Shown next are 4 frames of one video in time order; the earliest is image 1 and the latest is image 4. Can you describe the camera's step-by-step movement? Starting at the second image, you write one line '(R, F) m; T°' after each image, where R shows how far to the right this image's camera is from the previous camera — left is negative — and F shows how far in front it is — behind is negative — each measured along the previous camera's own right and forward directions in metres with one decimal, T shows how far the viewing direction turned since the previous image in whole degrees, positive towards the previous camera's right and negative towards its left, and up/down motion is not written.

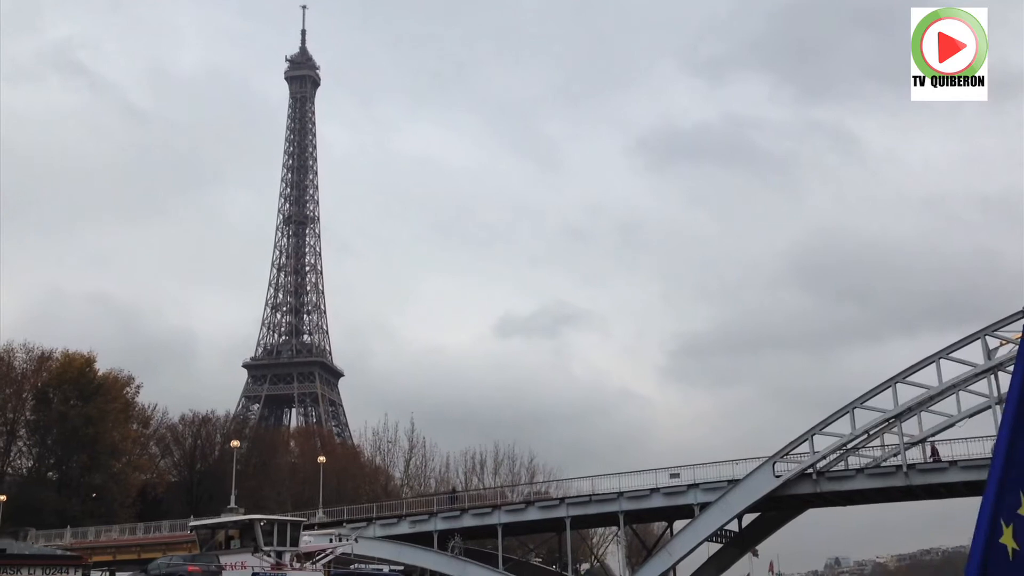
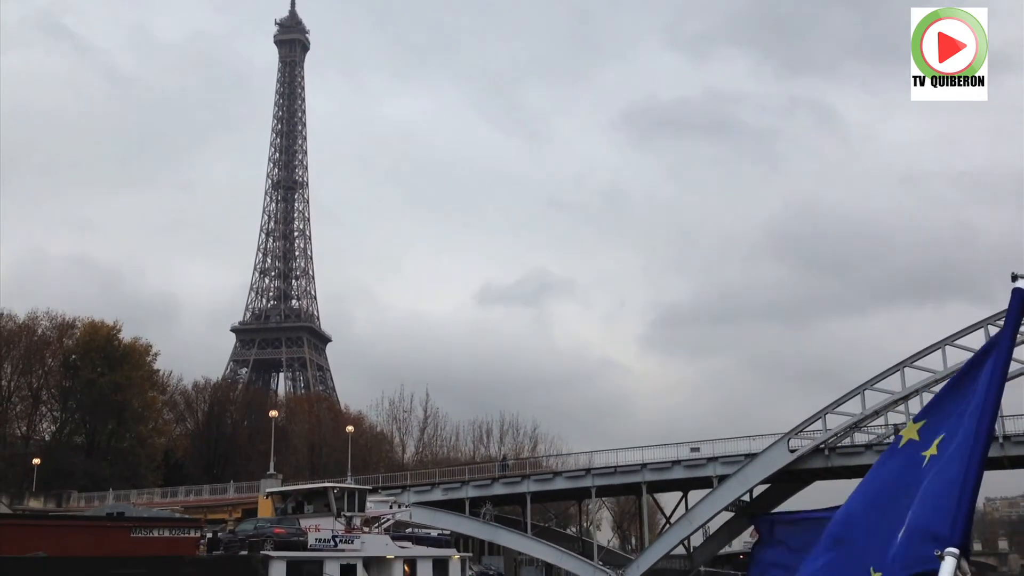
(-1.9, -2.3) m; +1°
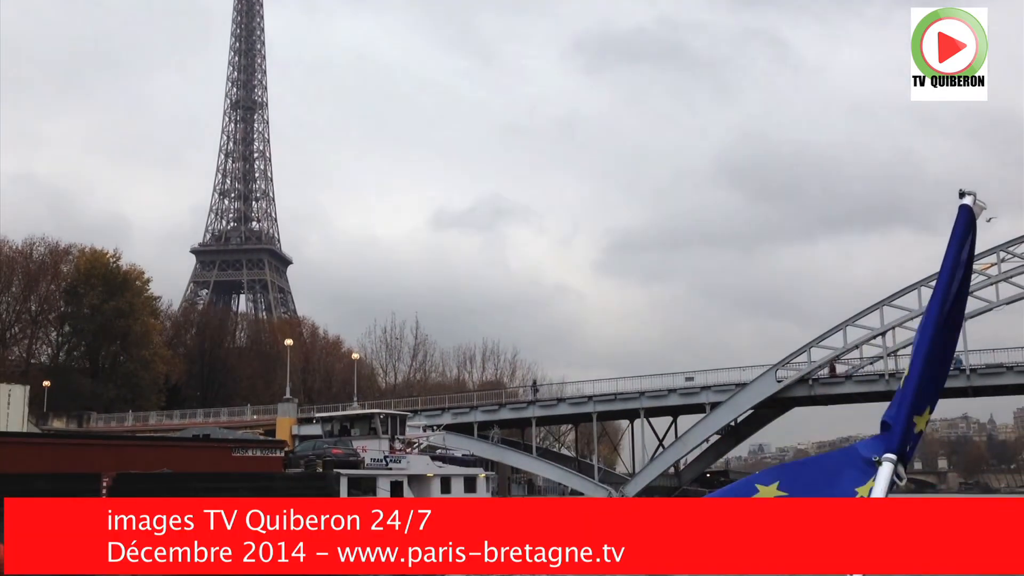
(-2.2, -2.7) m; +3°
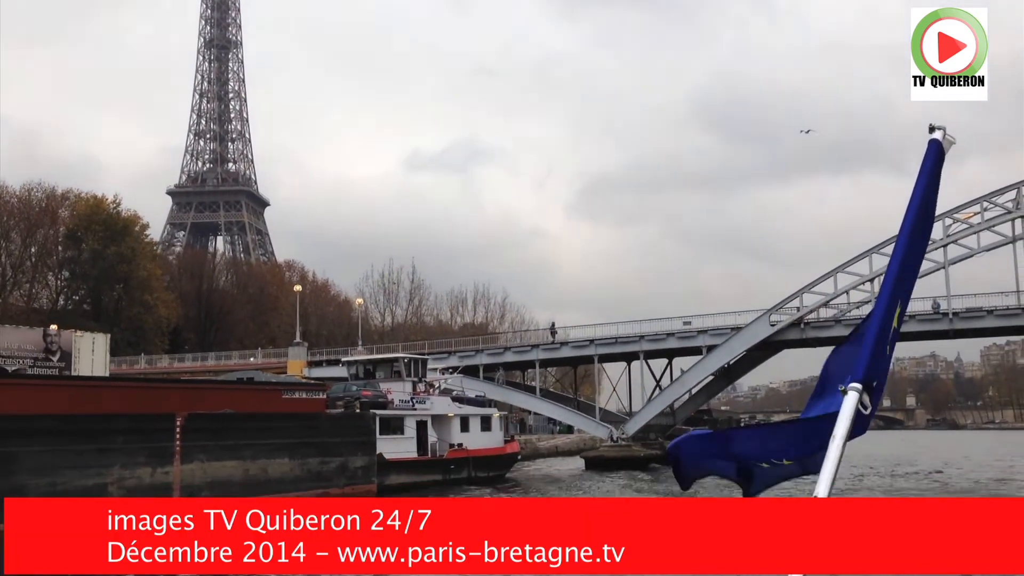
(-1.3, -1.7) m; +1°
